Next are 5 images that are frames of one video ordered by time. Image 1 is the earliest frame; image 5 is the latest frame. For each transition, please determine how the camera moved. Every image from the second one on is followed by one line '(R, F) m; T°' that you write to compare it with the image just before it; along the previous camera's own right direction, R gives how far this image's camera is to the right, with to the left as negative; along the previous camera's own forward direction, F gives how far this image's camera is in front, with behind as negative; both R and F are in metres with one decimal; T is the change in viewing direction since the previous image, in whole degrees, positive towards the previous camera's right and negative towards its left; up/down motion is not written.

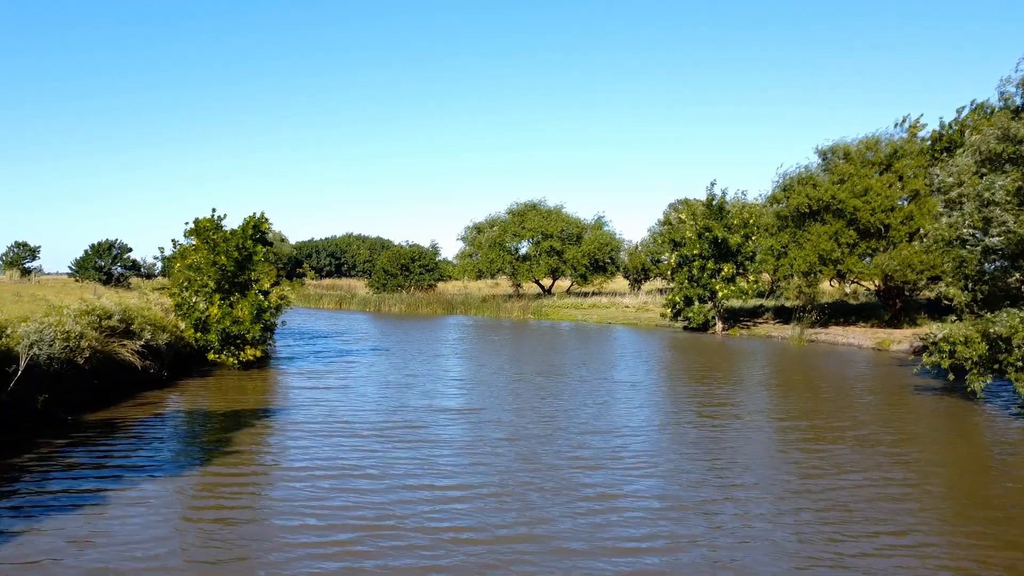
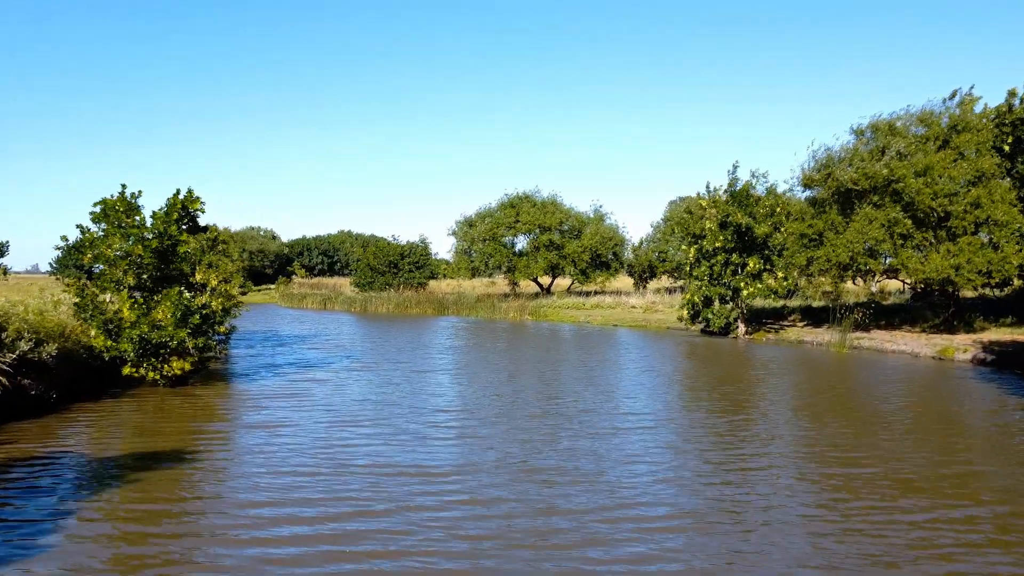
(+0.1, +3.8) m; 0°
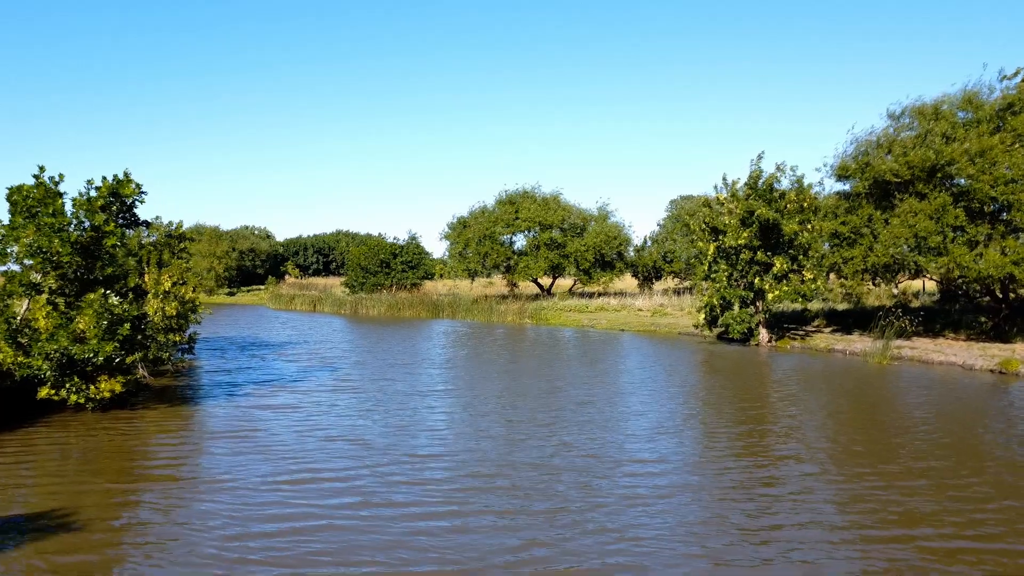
(0.0, +2.6) m; 0°
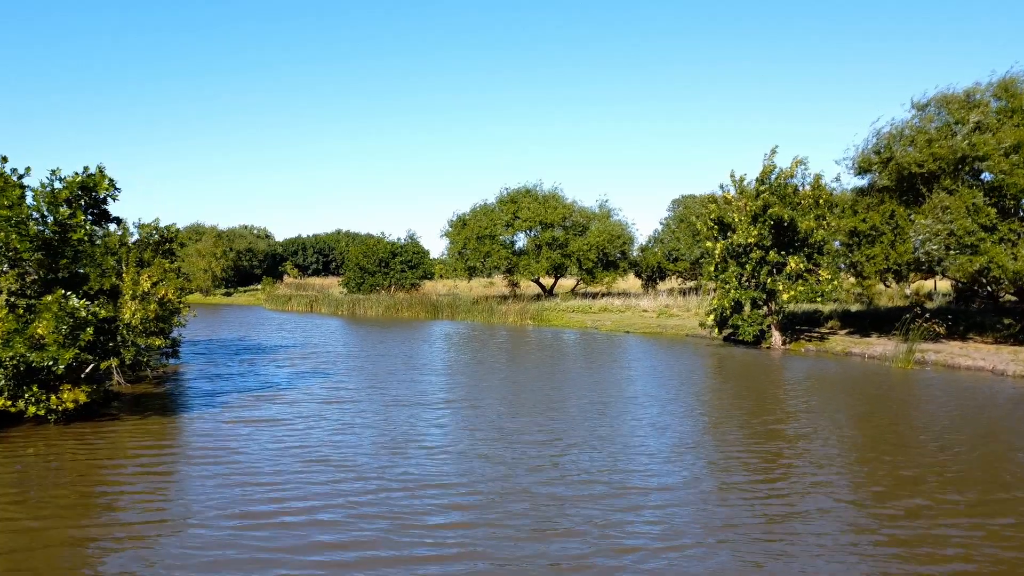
(-0.1, +1.1) m; 0°
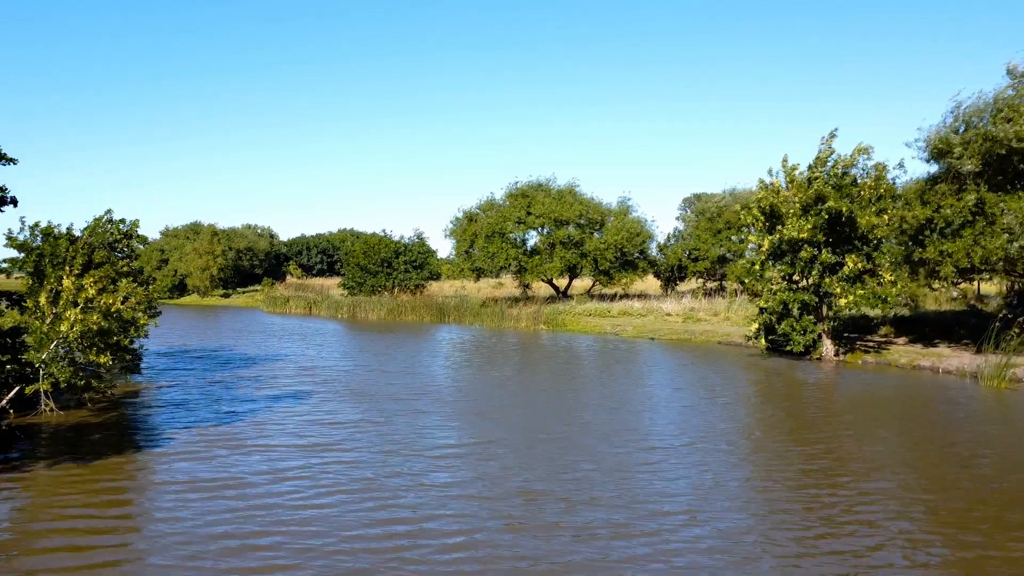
(-0.4, +2.9) m; 0°
